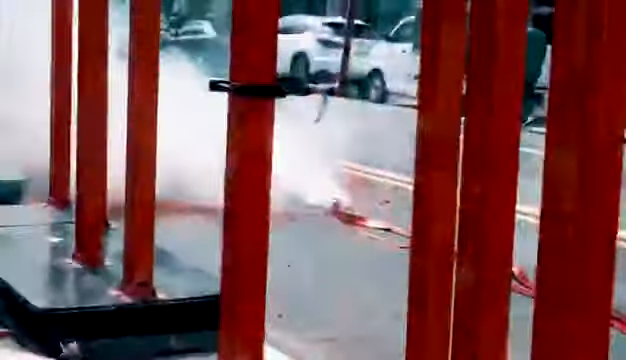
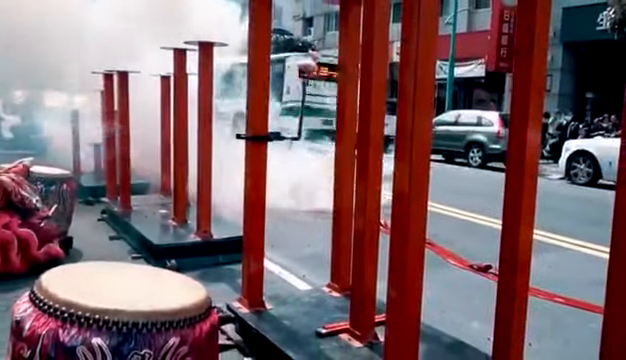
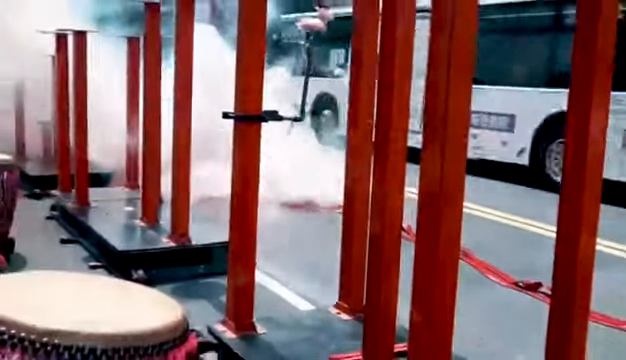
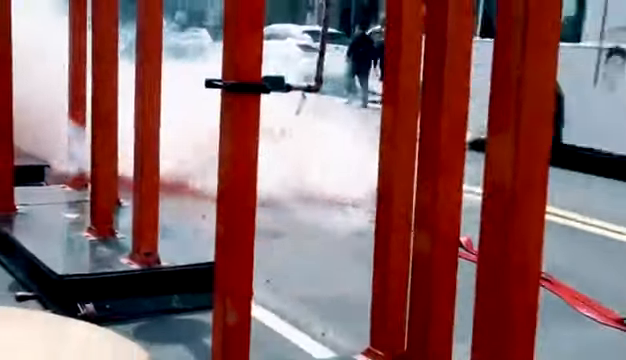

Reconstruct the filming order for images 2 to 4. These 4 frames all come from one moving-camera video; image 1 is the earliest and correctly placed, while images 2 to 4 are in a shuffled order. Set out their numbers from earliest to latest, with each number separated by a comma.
4, 3, 2
